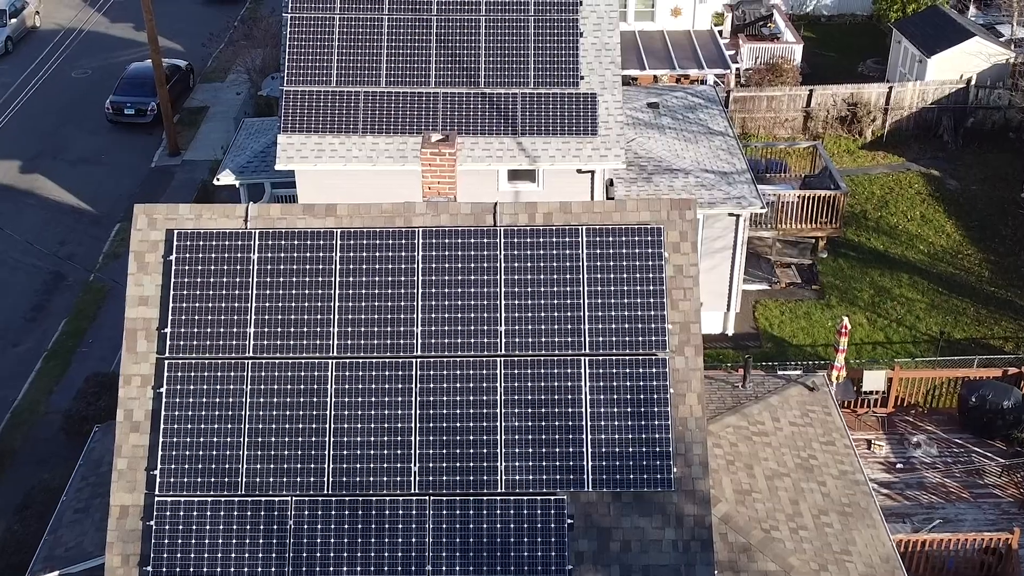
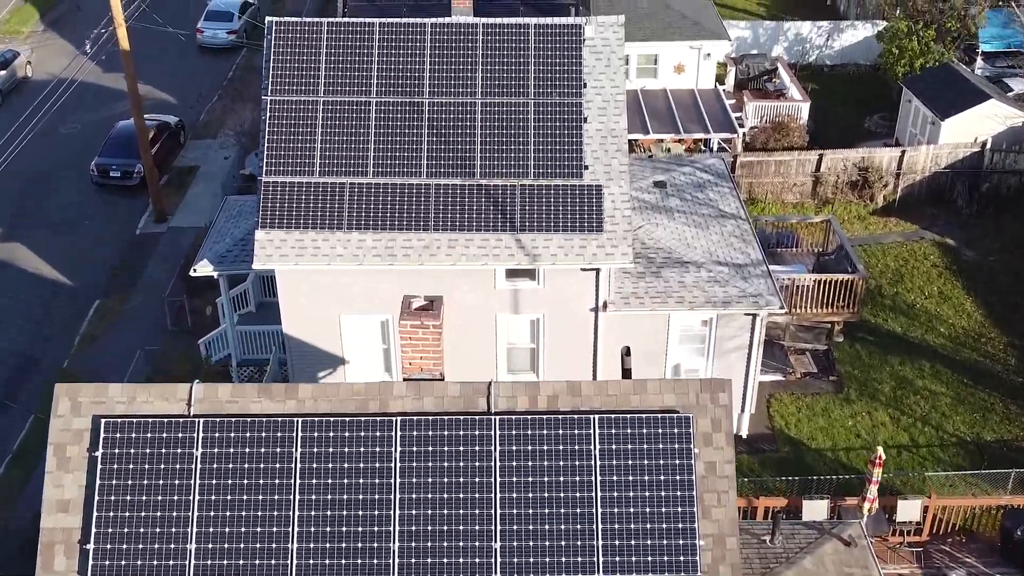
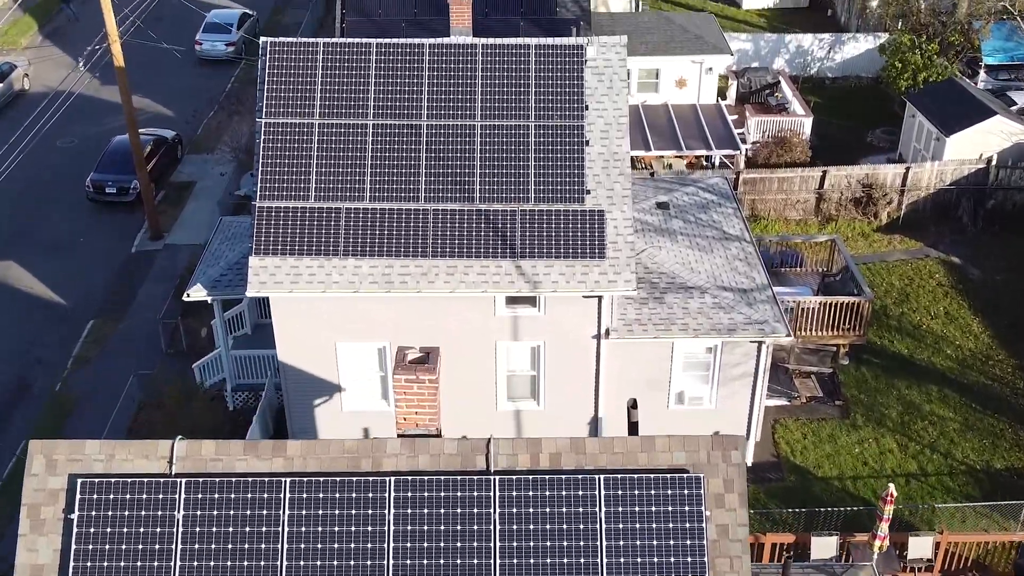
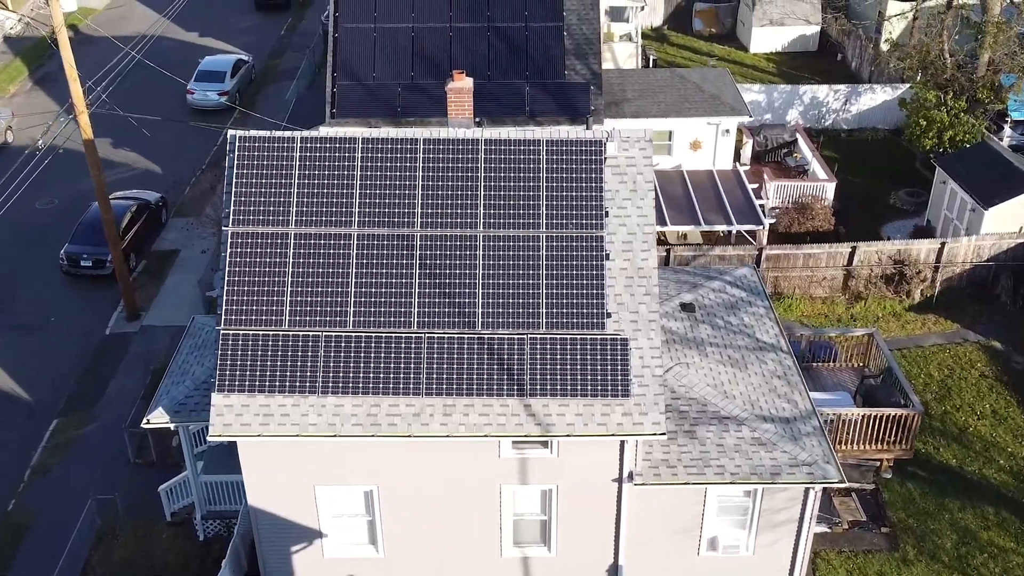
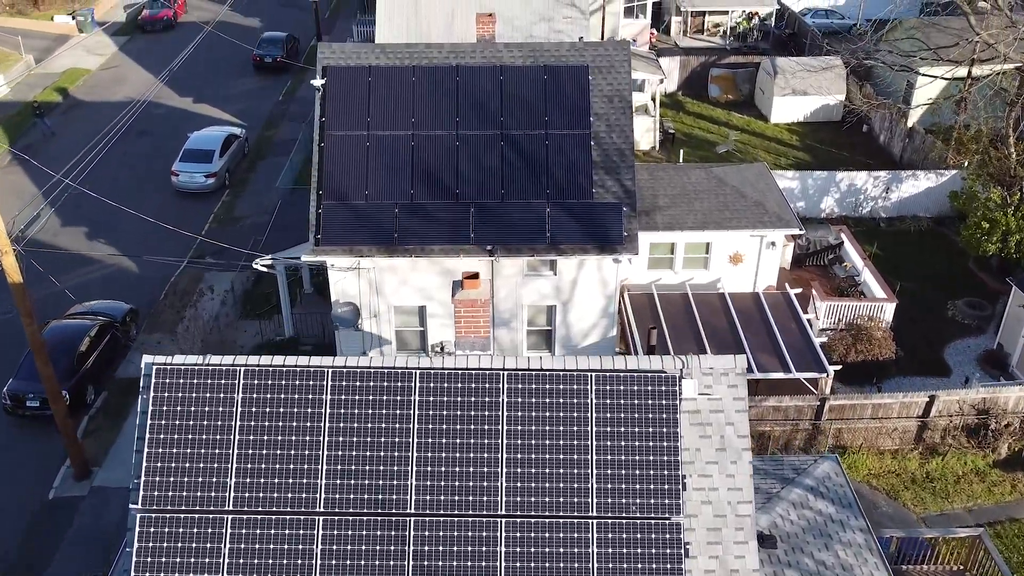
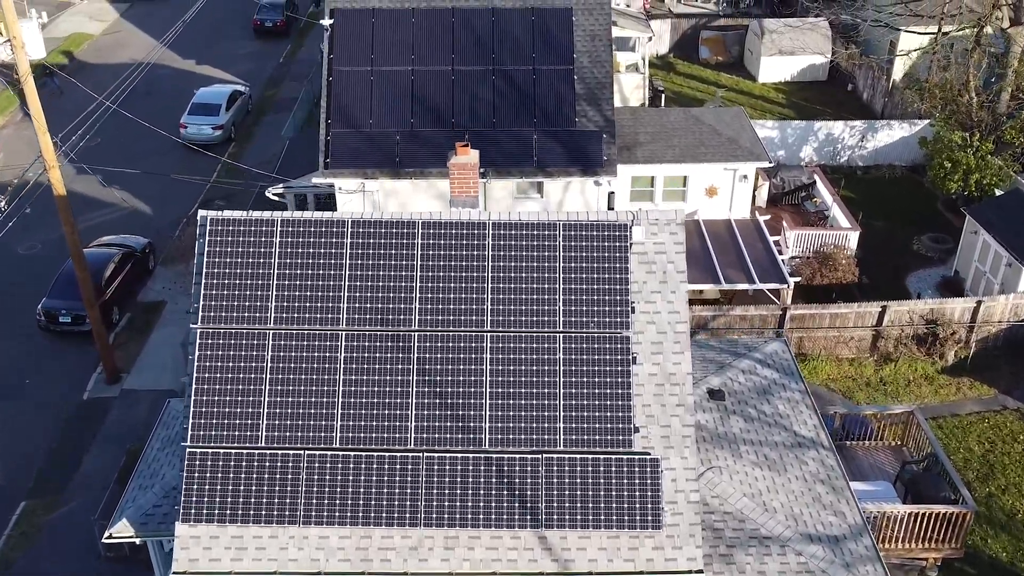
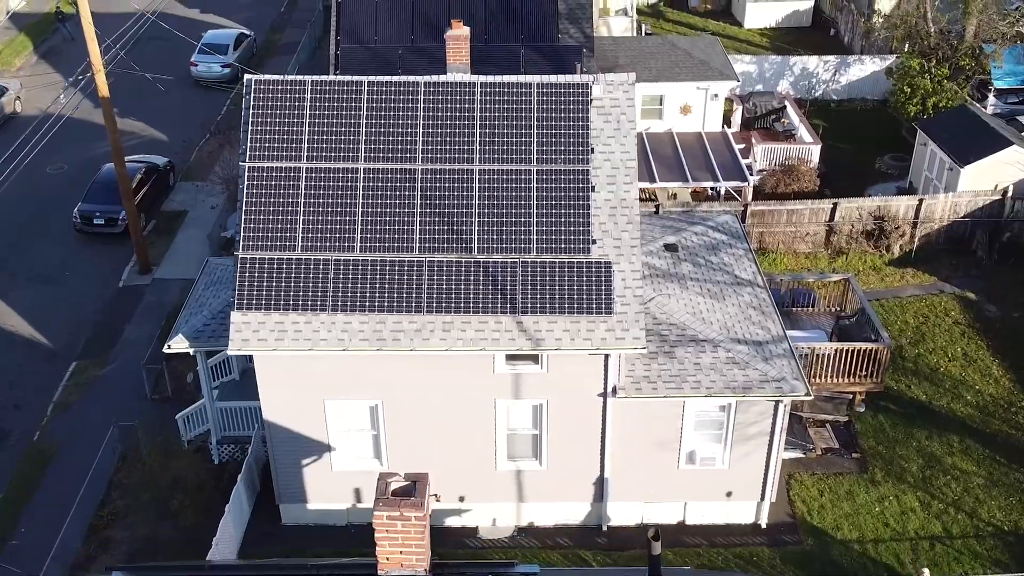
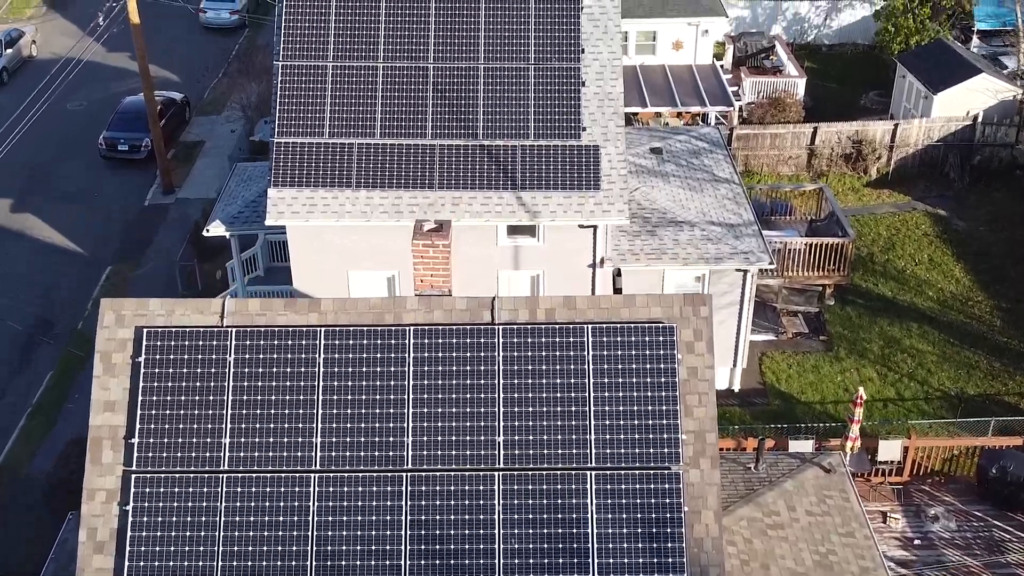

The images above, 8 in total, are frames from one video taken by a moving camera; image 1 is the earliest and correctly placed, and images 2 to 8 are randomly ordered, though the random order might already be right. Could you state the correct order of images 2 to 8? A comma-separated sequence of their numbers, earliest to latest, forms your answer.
8, 2, 3, 7, 4, 6, 5
